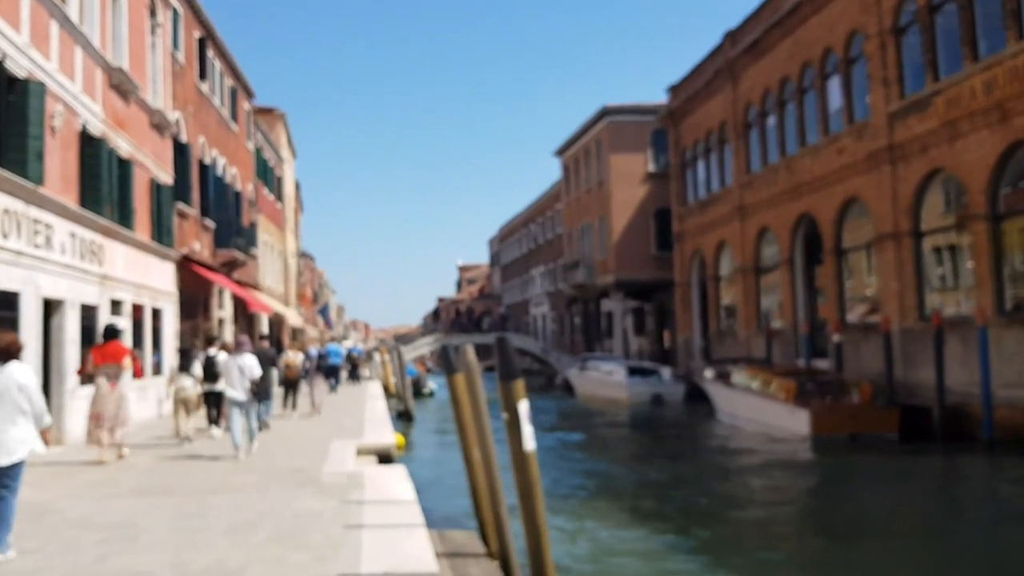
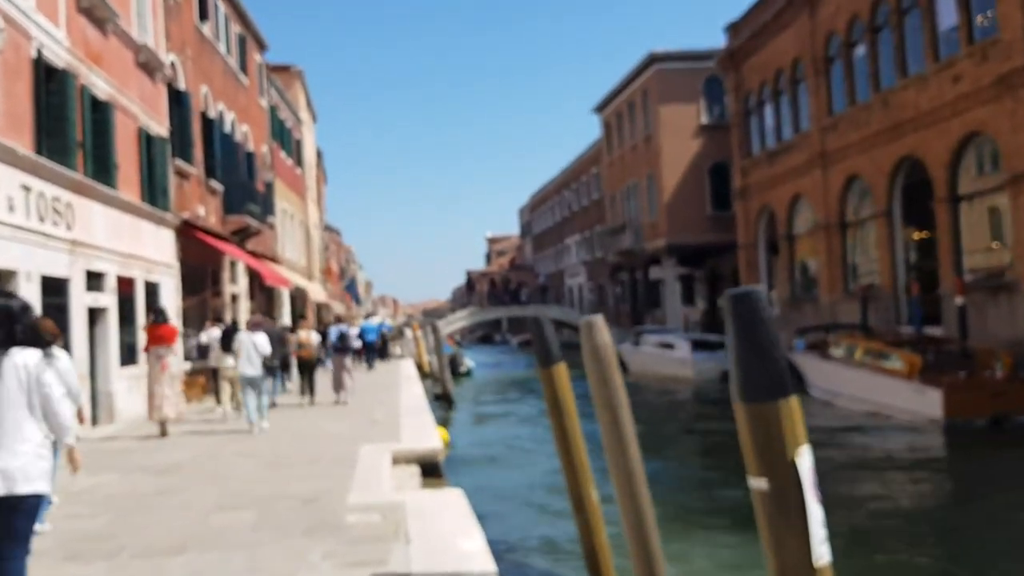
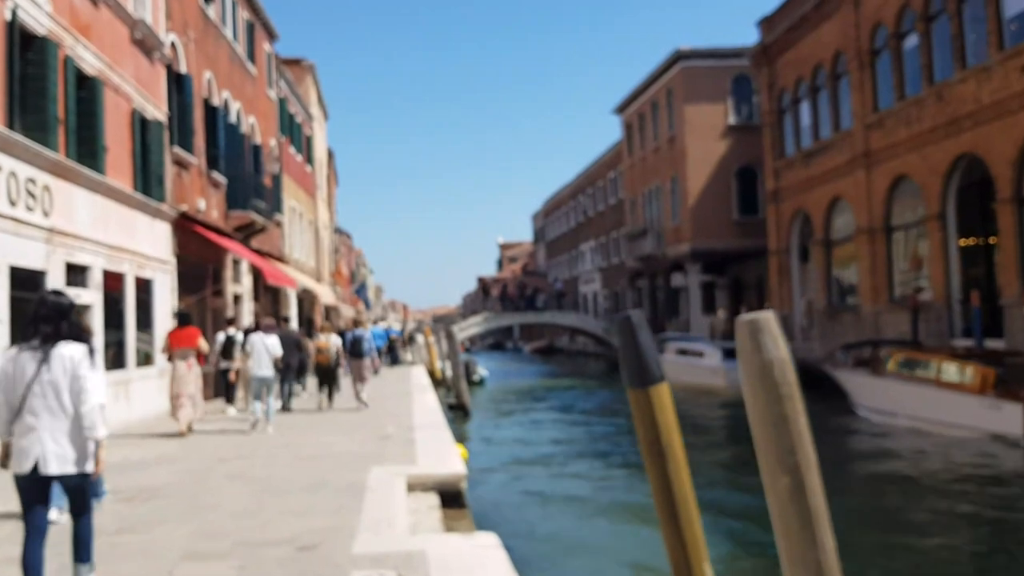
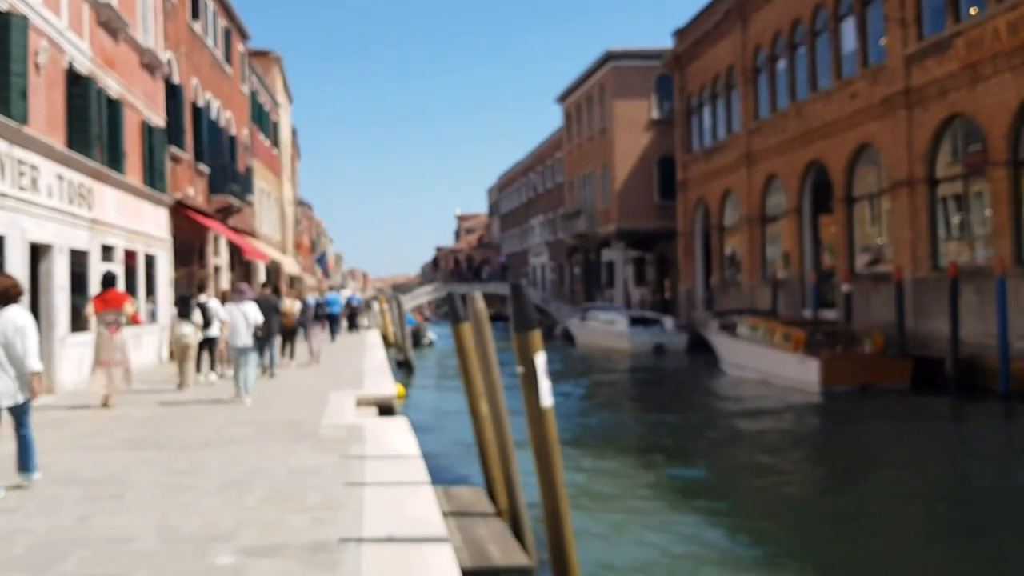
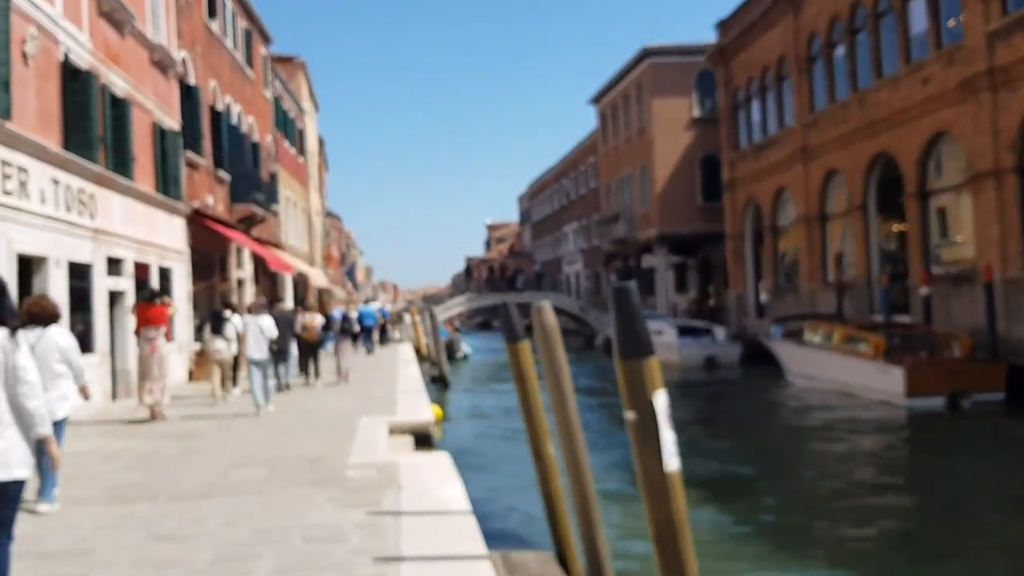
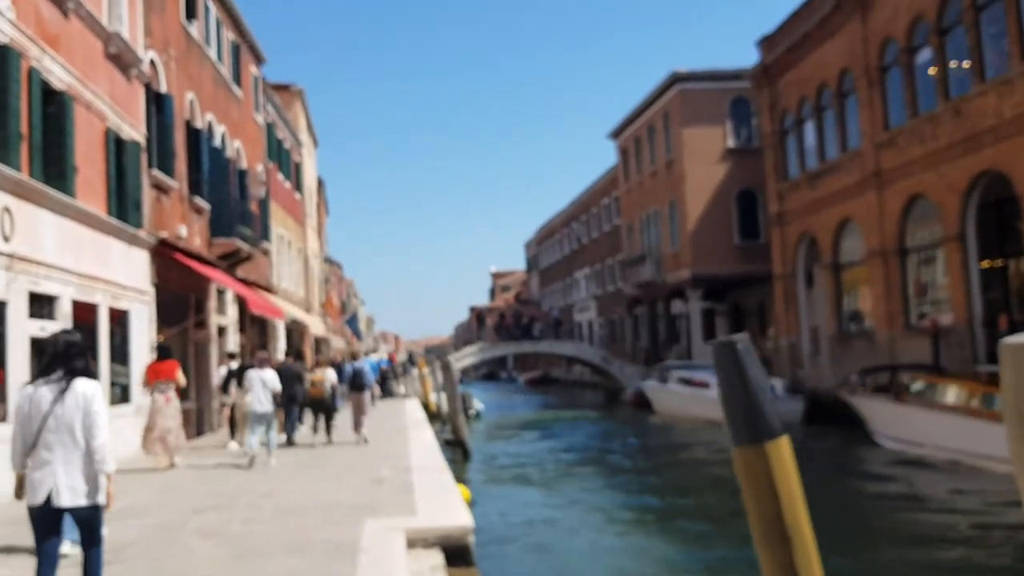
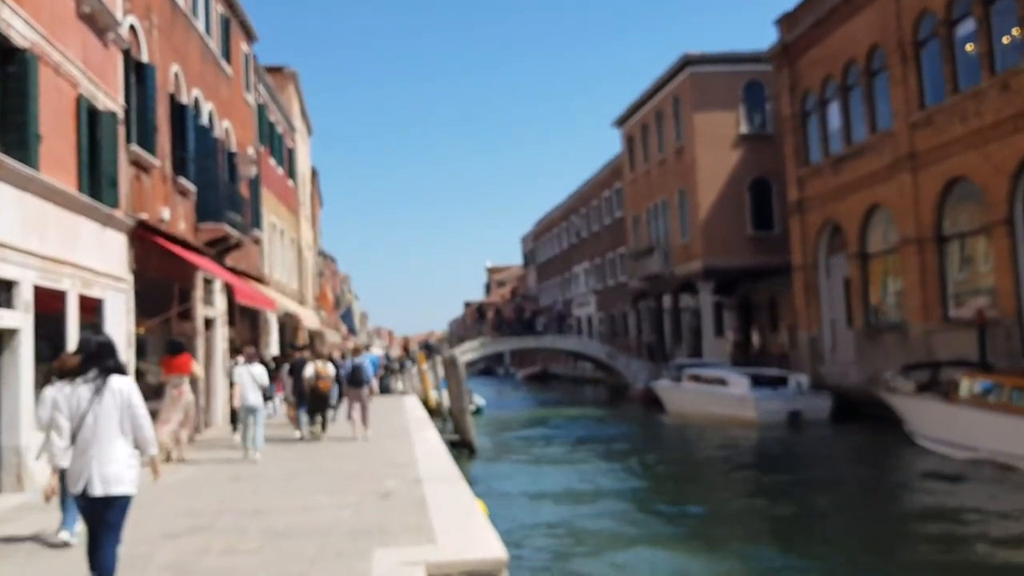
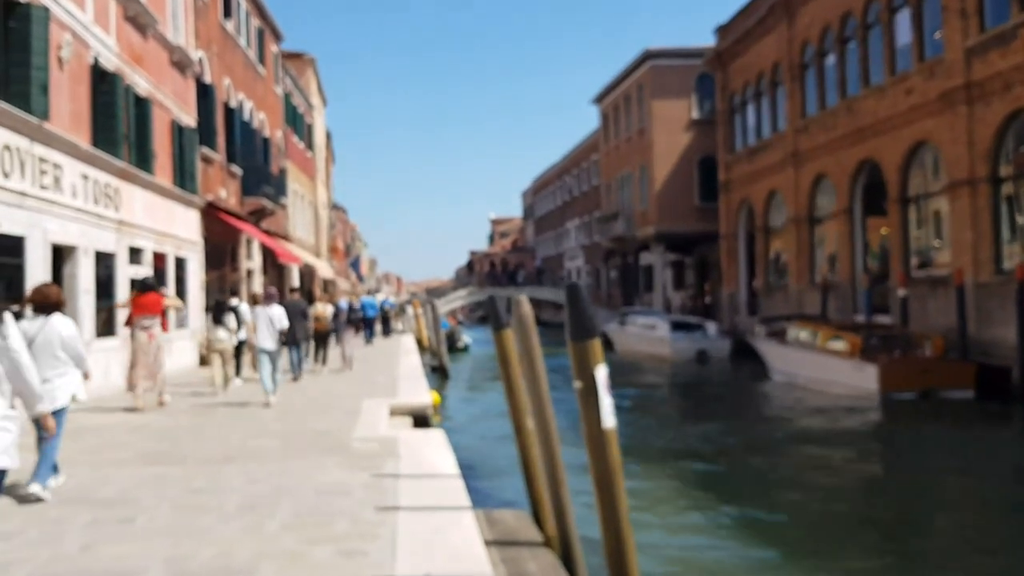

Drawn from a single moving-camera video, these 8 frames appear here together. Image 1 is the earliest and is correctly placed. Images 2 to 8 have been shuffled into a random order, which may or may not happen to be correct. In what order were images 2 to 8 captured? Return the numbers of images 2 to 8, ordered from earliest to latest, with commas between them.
4, 8, 5, 2, 3, 6, 7
